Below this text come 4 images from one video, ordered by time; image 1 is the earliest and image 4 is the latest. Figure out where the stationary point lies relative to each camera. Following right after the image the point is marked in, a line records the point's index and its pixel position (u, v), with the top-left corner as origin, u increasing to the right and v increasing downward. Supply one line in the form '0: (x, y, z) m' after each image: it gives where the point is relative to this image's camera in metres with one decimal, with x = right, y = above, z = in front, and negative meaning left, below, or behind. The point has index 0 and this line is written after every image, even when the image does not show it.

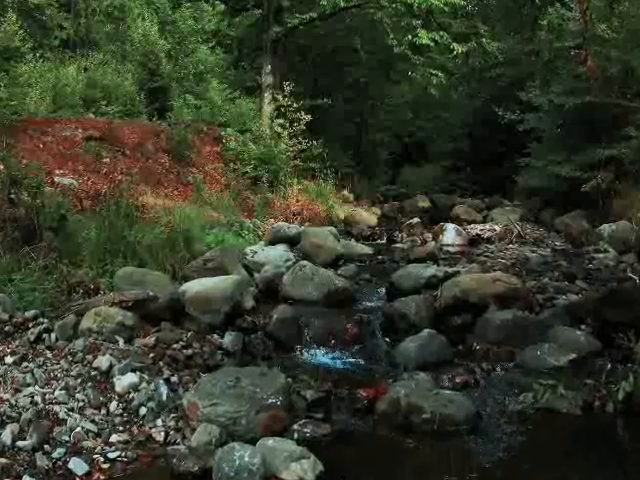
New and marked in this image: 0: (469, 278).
0: (+1.6, -0.4, +7.5) m
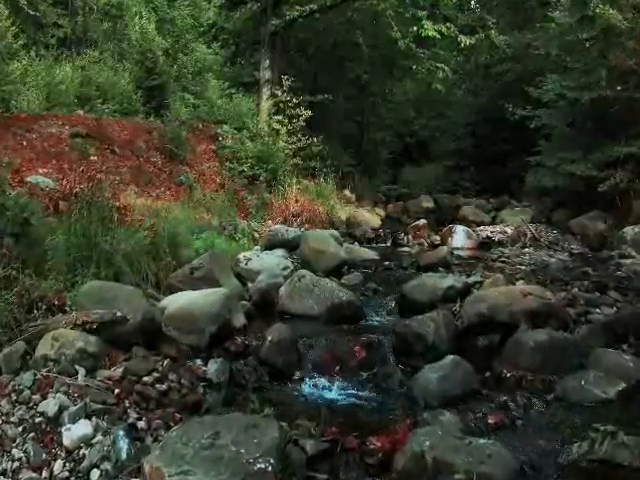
0: (+1.6, -0.5, +6.4) m
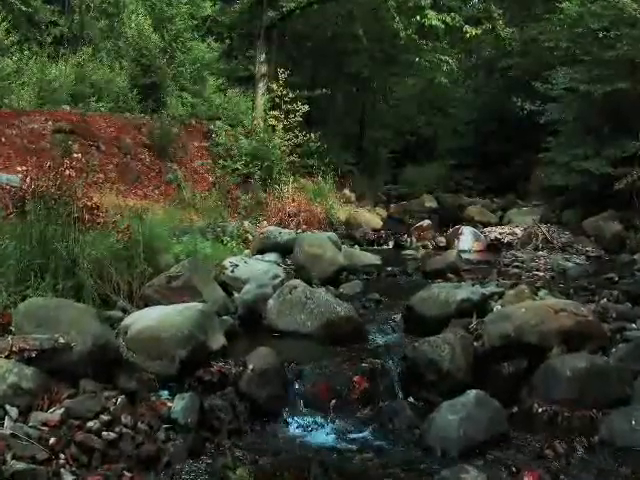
0: (+1.5, -0.5, +5.4) m
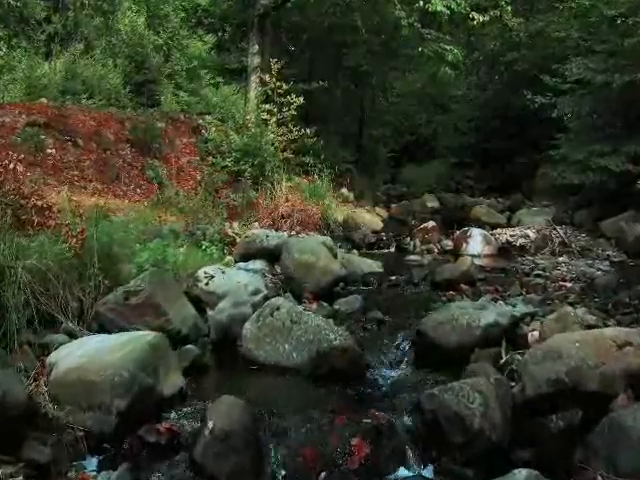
0: (+1.5, -0.6, +4.1) m
